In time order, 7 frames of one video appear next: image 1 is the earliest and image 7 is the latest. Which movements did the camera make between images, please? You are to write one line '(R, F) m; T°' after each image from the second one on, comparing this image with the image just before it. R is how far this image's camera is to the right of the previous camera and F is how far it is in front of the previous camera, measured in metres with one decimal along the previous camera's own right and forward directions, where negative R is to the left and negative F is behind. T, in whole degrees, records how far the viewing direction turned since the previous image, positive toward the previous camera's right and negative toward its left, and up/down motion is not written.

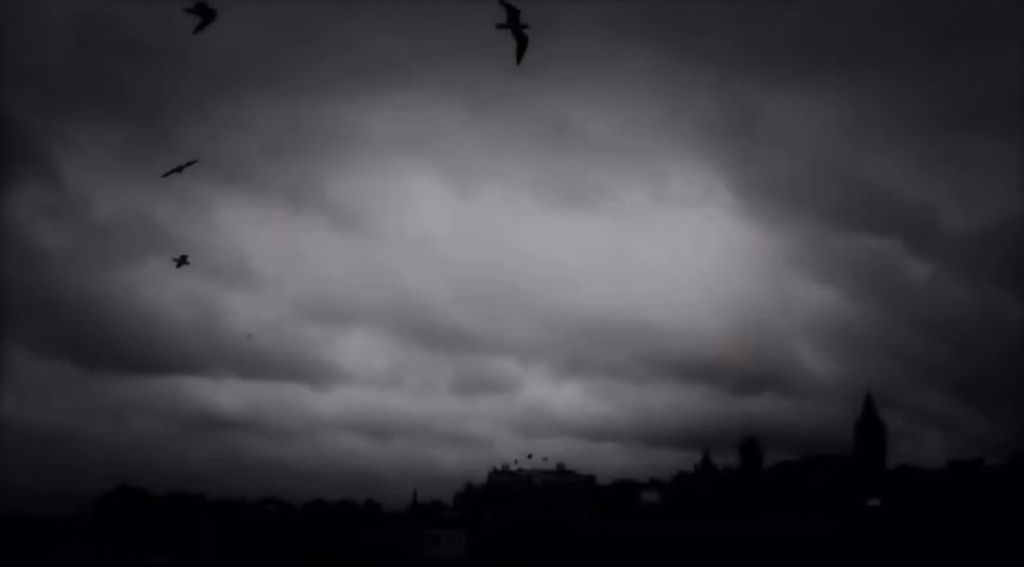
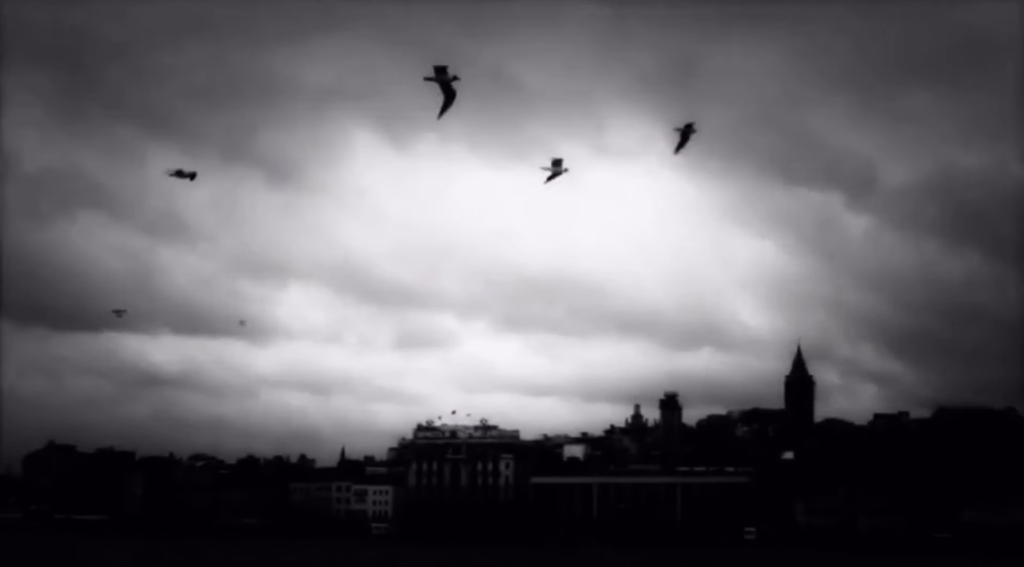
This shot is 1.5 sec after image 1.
(+2.2, 0.0) m; +2°
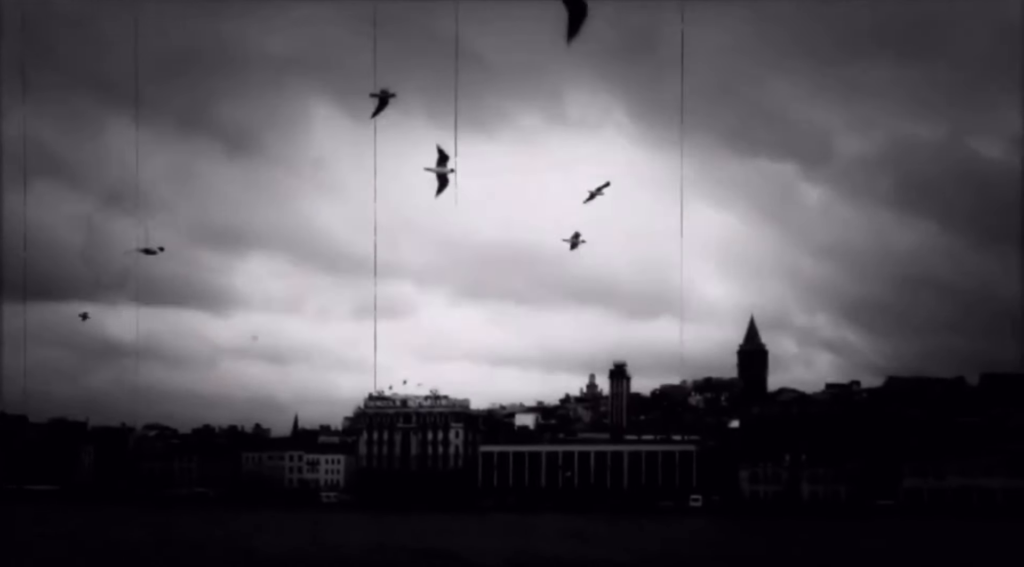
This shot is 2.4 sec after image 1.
(+1.3, -0.1) m; +1°
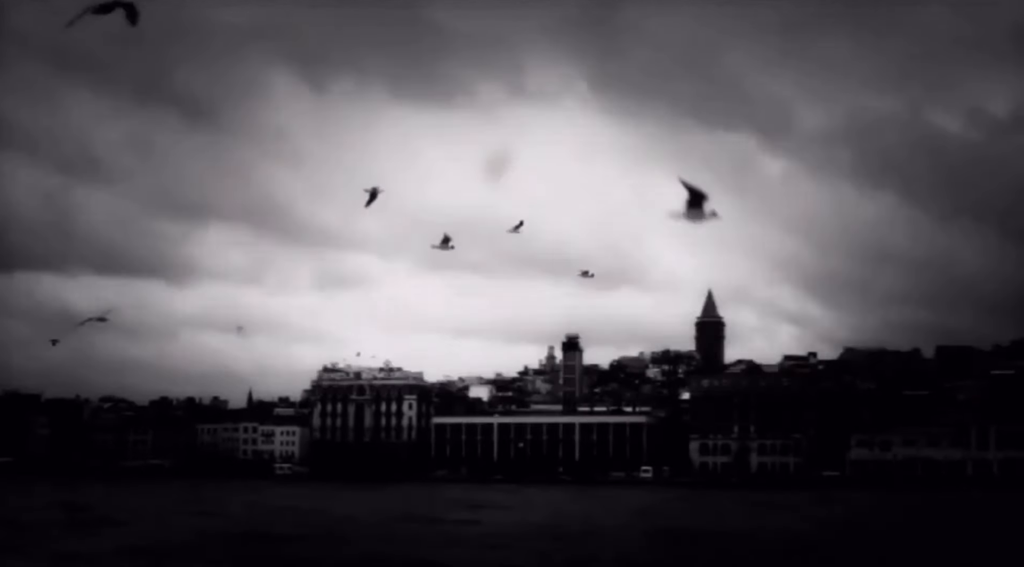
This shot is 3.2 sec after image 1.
(+1.2, 0.0) m; +1°
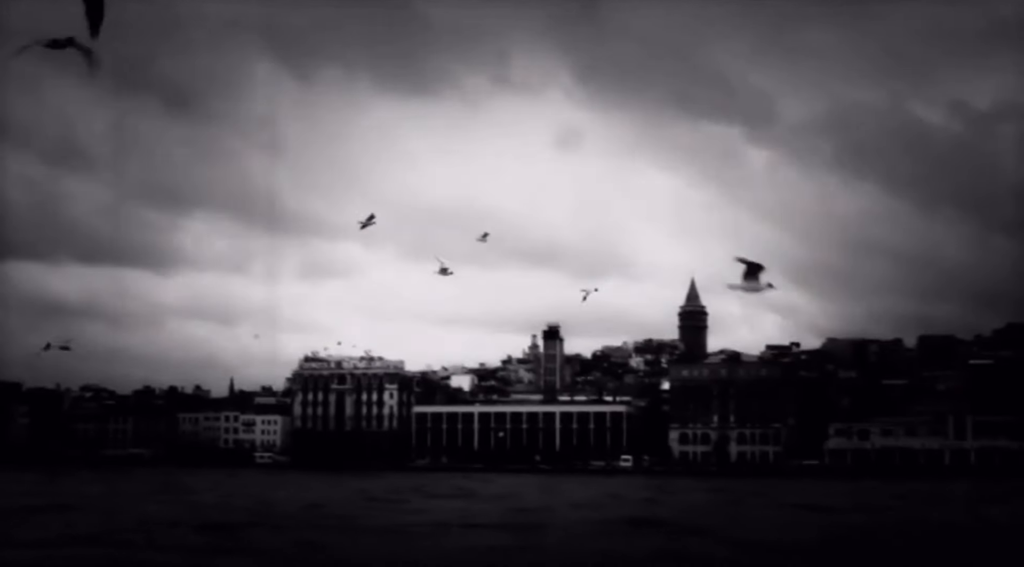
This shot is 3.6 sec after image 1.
(+0.5, 0.0) m; 0°
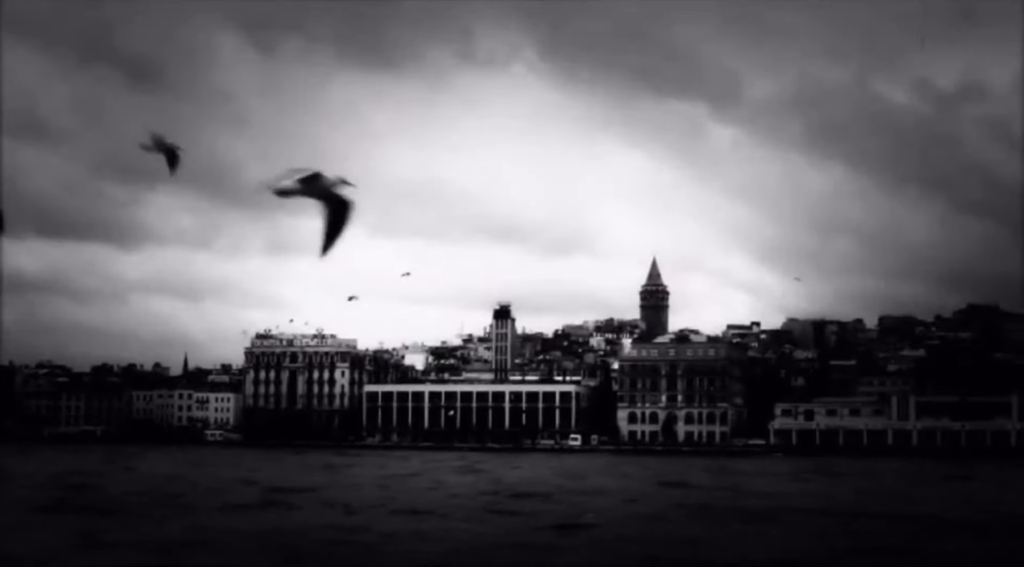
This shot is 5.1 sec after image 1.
(+2.0, 0.0) m; 0°
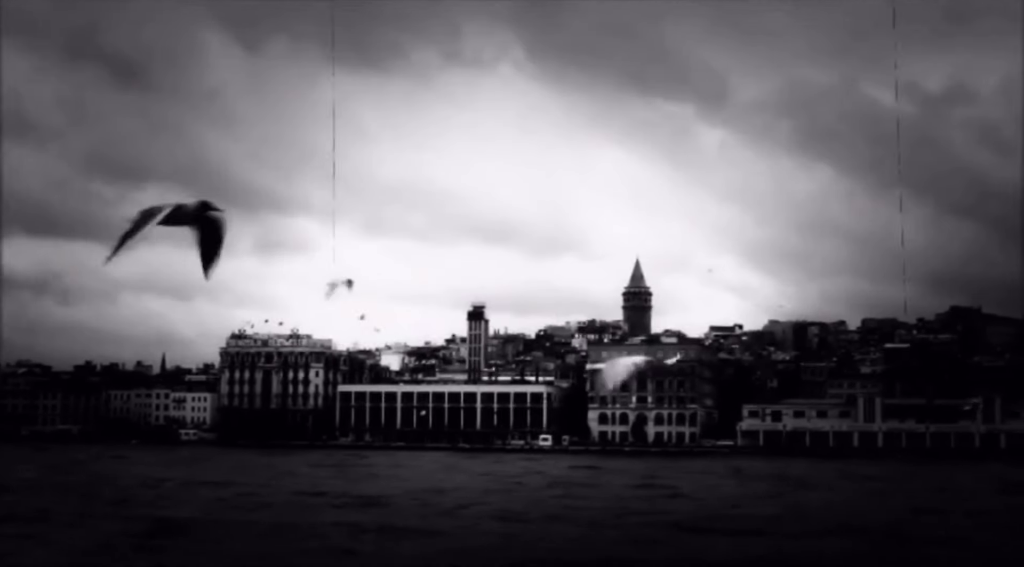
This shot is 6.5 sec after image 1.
(+1.9, -0.2) m; -1°
